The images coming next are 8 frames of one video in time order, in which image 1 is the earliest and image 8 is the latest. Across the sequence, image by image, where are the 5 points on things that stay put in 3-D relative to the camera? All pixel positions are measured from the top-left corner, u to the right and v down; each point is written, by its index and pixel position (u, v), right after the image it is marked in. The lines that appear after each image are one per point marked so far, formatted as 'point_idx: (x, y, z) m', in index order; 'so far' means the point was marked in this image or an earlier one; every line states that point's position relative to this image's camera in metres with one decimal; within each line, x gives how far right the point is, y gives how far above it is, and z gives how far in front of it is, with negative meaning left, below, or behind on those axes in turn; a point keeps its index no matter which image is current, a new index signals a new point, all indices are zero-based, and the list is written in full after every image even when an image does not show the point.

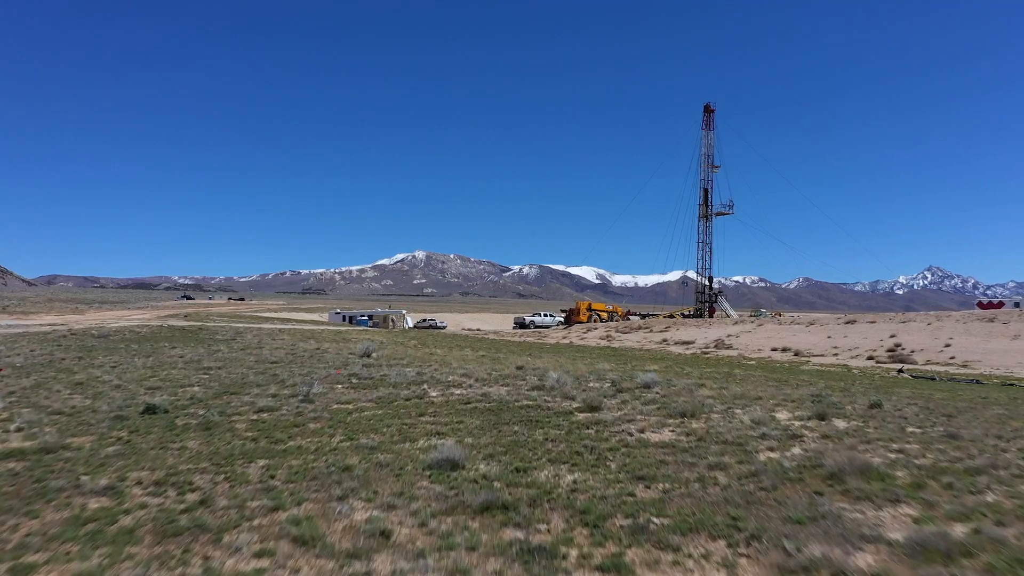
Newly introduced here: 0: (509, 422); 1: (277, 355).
0: (0.0, -1.4, +8.4) m
1: (-5.5, -1.6, +19.3) m
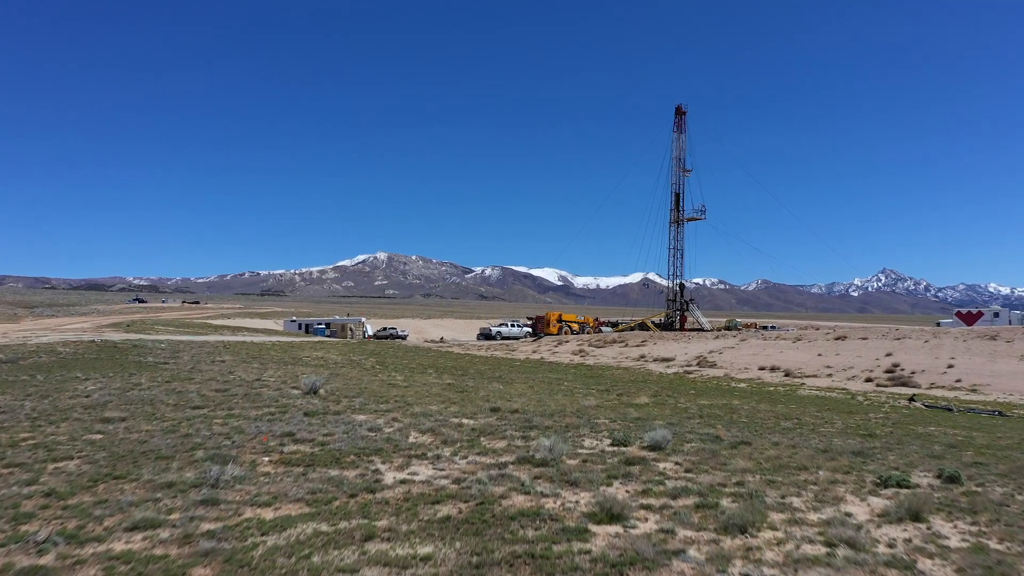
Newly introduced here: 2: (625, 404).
0: (-0.1, -1.8, +5.6) m
1: (-6.0, -2.1, +16.2) m
2: (+2.5, -2.6, +18.3) m
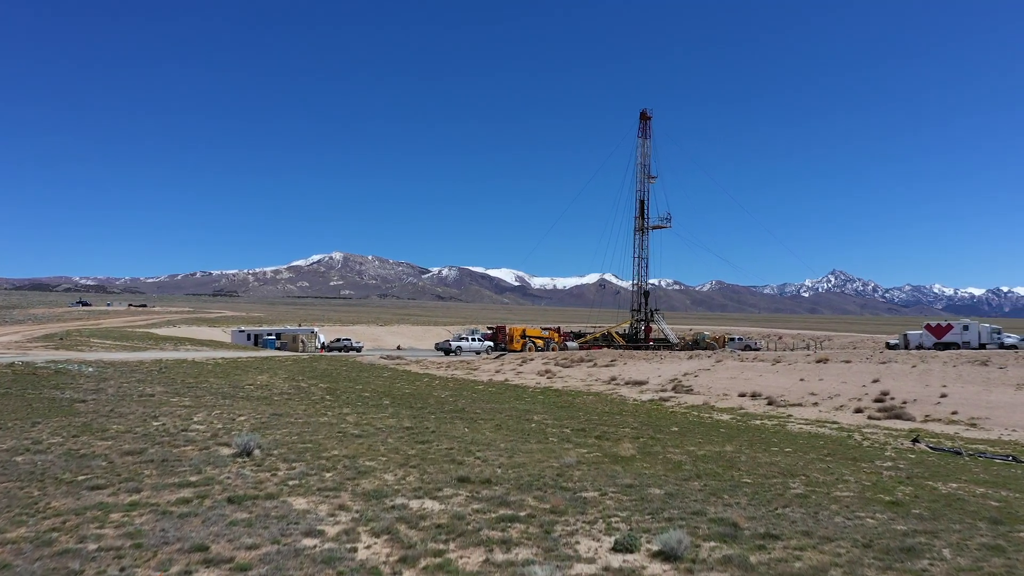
0: (0.0, -2.6, +3.3) m
1: (-6.5, -2.8, +13.6) m
2: (+1.9, -3.3, +16.0) m
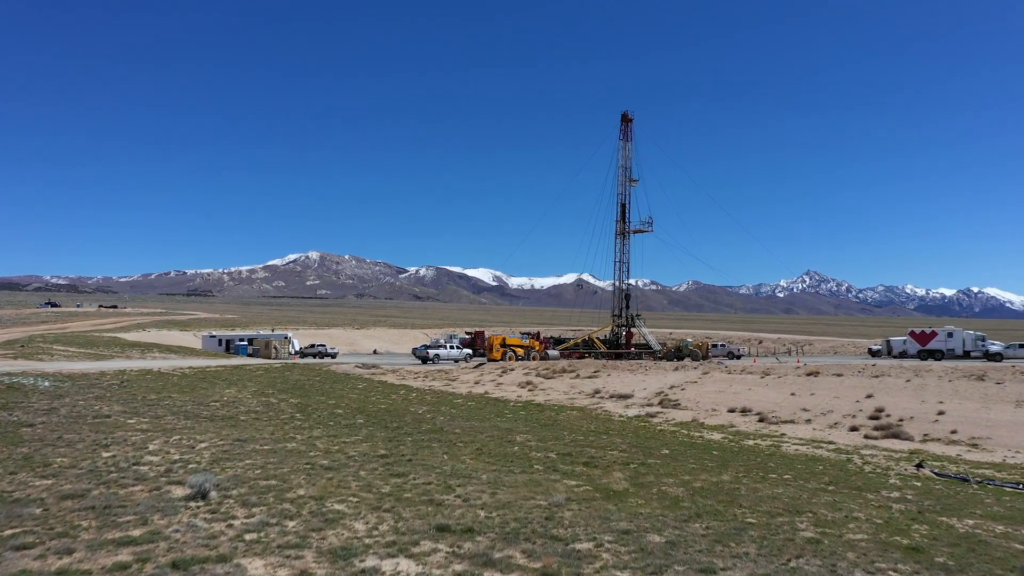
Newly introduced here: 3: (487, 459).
0: (0.0, -2.9, +2.0) m
1: (-6.8, -3.1, +12.1) m
2: (+1.6, -3.7, +14.8) m
3: (-0.6, -3.8, +18.6) m
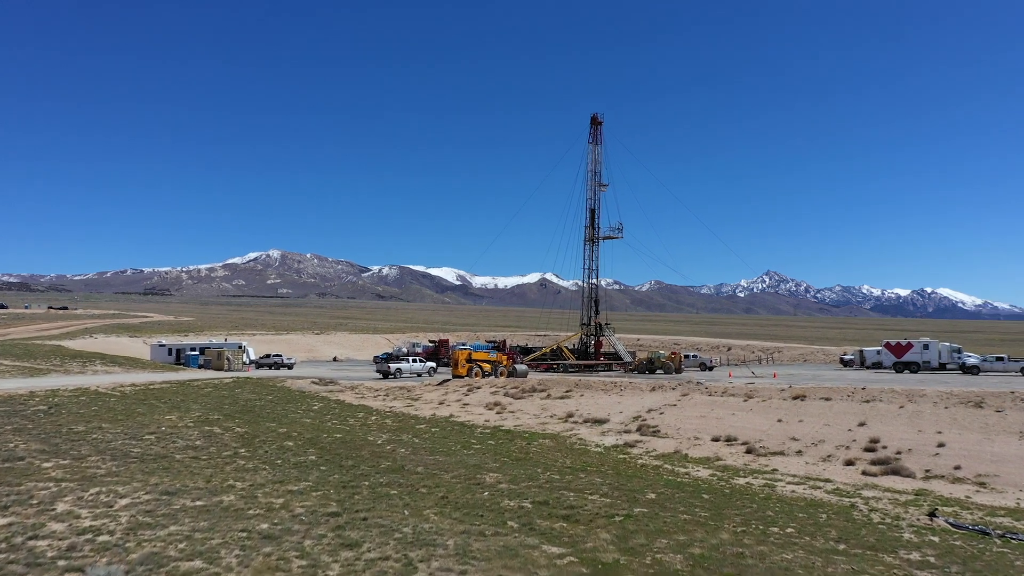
0: (+0.2, -3.6, -0.2) m
1: (-7.1, -3.7, +9.6) m
2: (+1.2, -4.3, +12.7) m
3: (-1.2, -4.4, +16.4) m
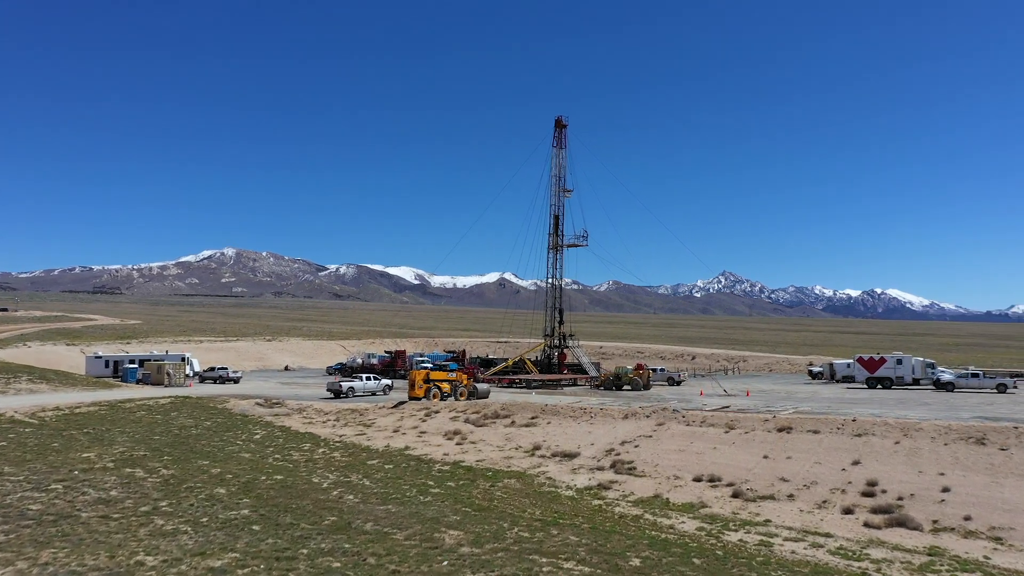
0: (+0.4, -4.3, -2.8) m
1: (-7.3, -4.4, +6.7) m
2: (+0.8, -5.0, +10.2) m
3: (-1.7, -5.1, +13.7) m
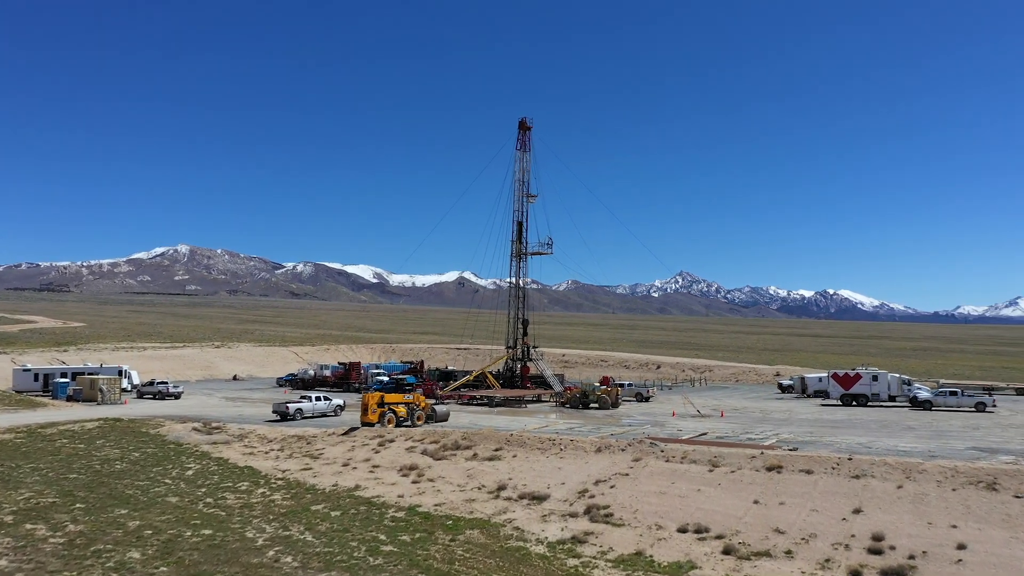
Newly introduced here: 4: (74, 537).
0: (+0.8, -5.0, -5.4) m
1: (-7.4, -5.1, +3.6) m
2: (+0.5, -5.7, +7.5) m
3: (-2.2, -5.8, +10.9) m
4: (-10.3, -5.8, +19.6) m
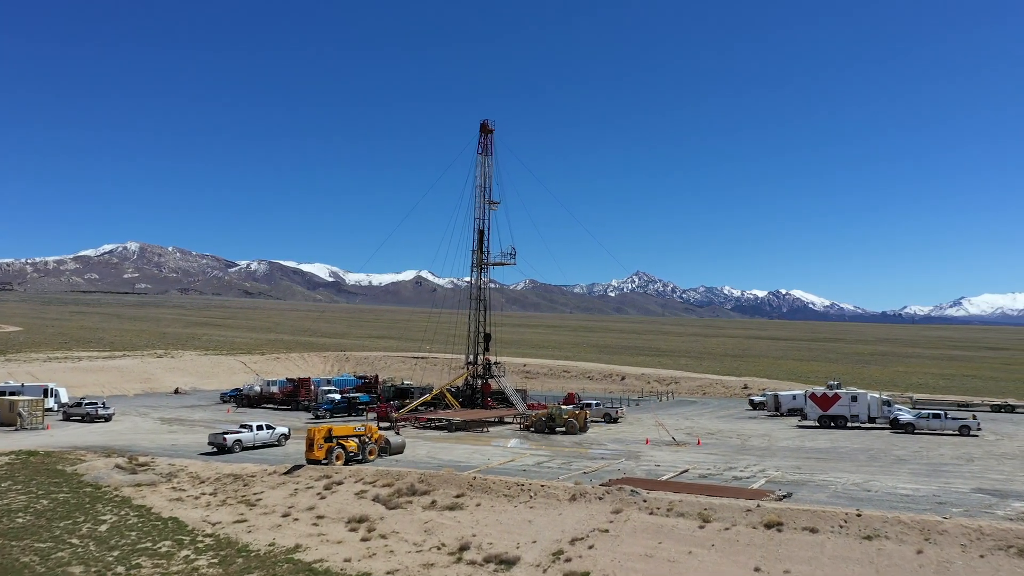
0: (+1.4, -5.8, -8.5) m
1: (-7.2, -5.9, +0.1) m
2: (+0.4, -6.5, +4.4) m
3: (-2.4, -6.7, +7.6) m
4: (-10.9, -6.6, +15.9) m
